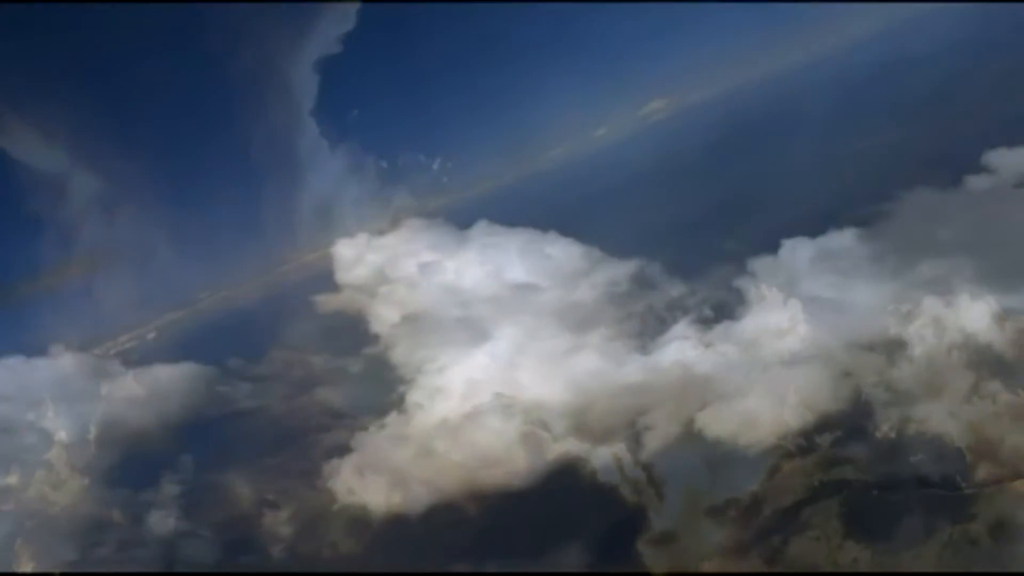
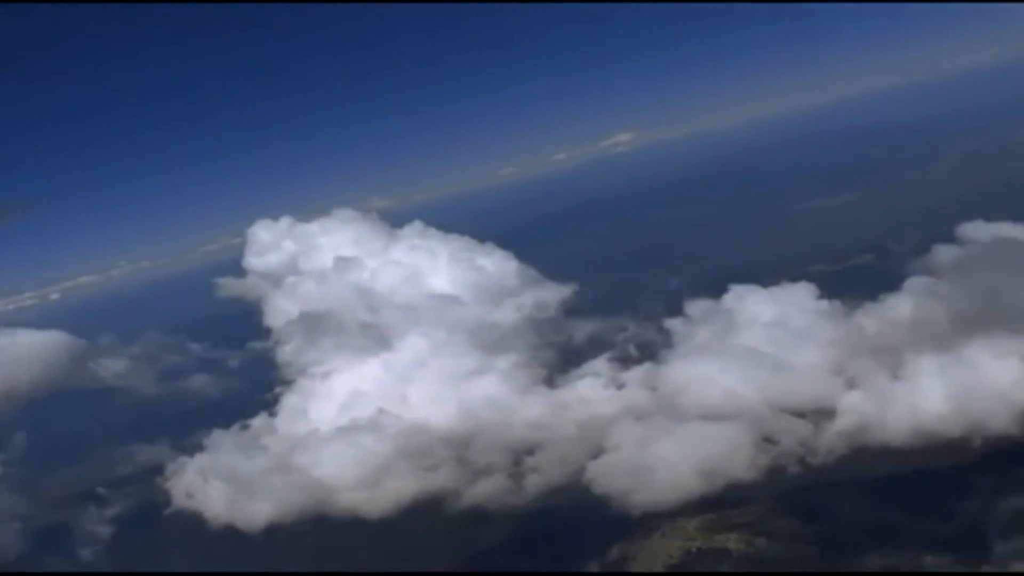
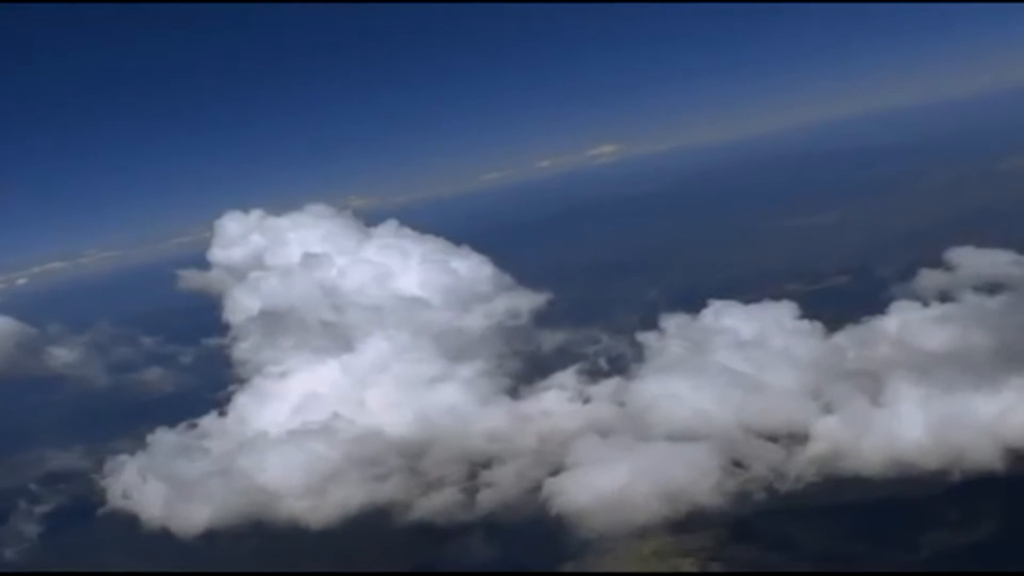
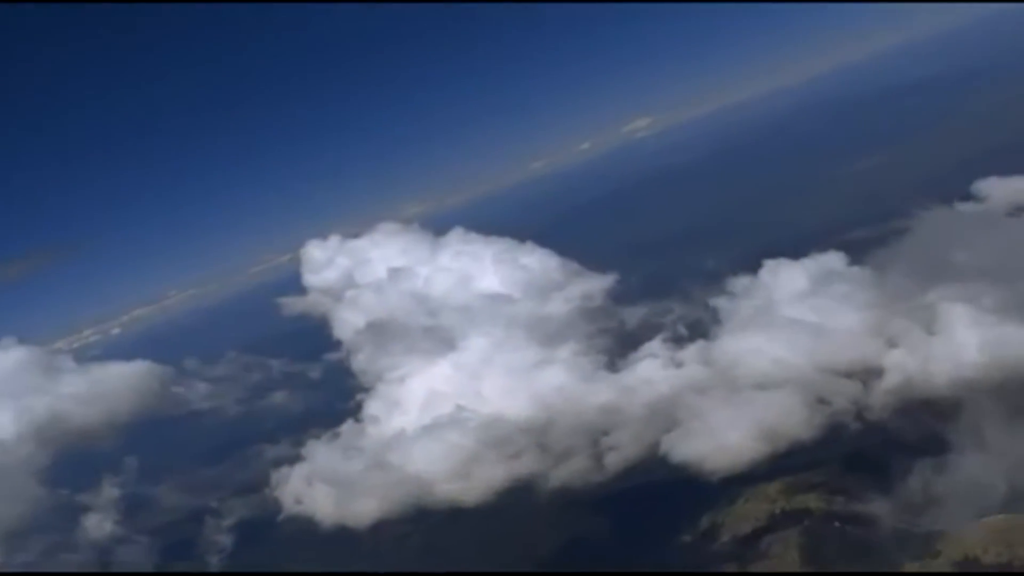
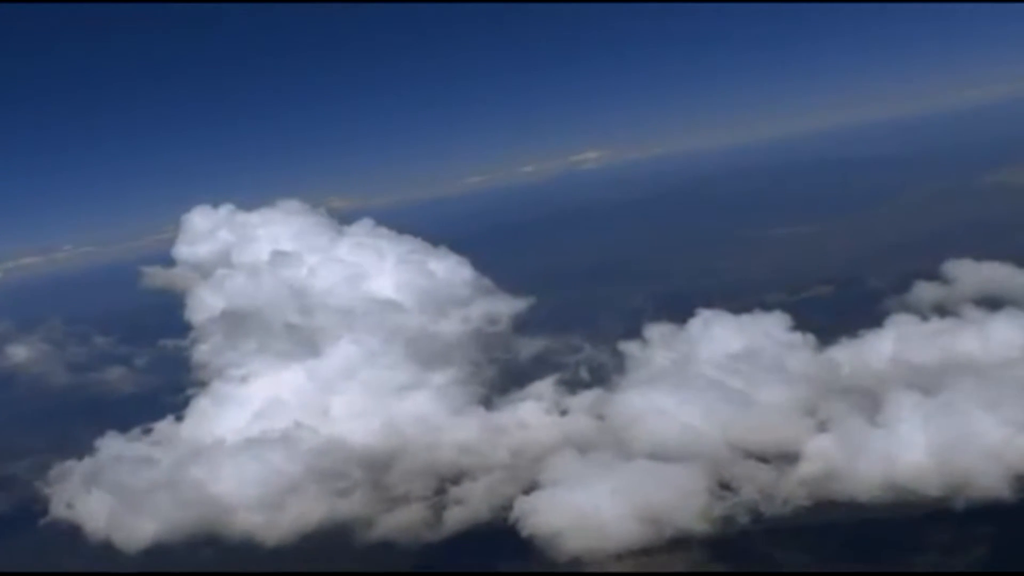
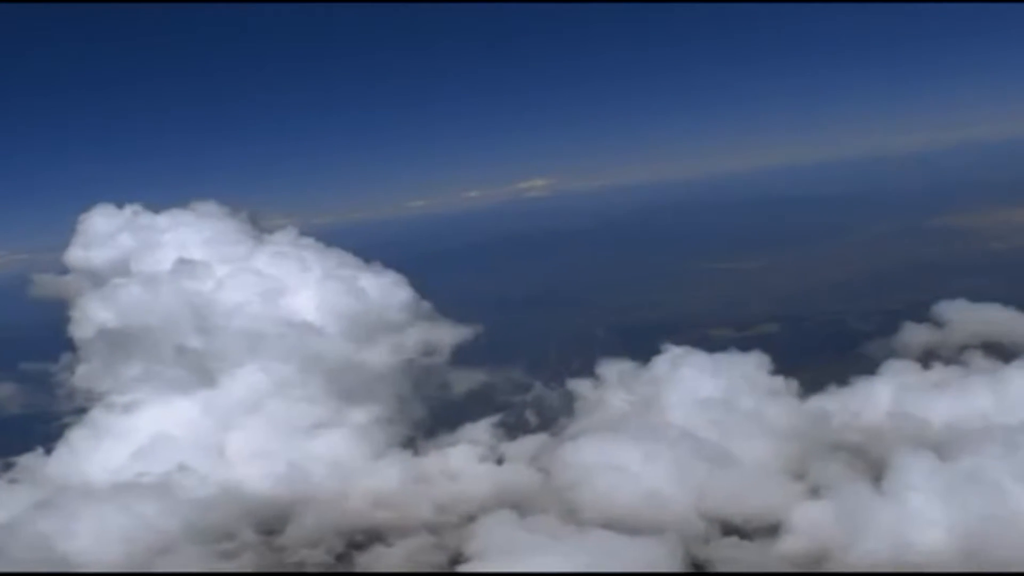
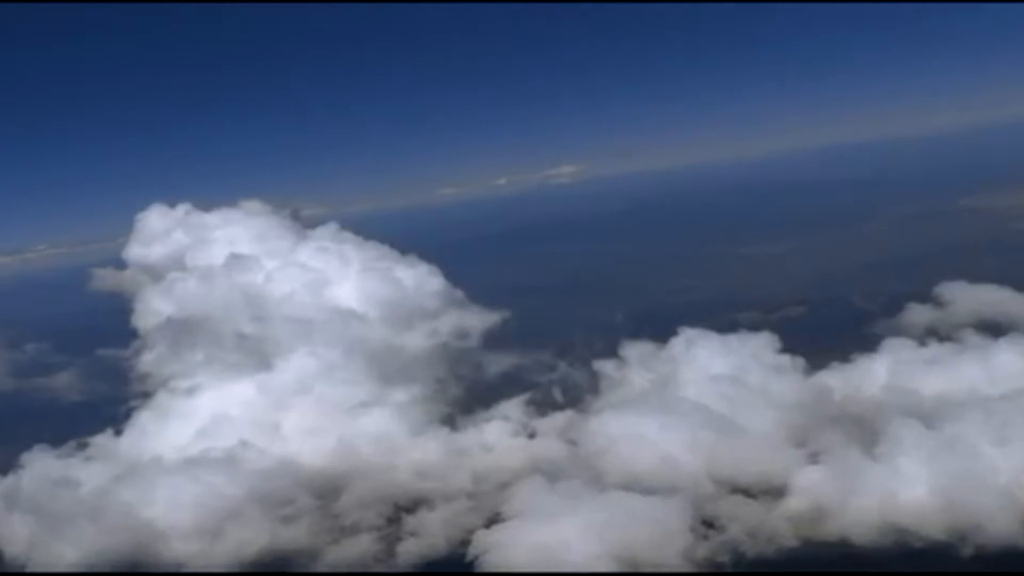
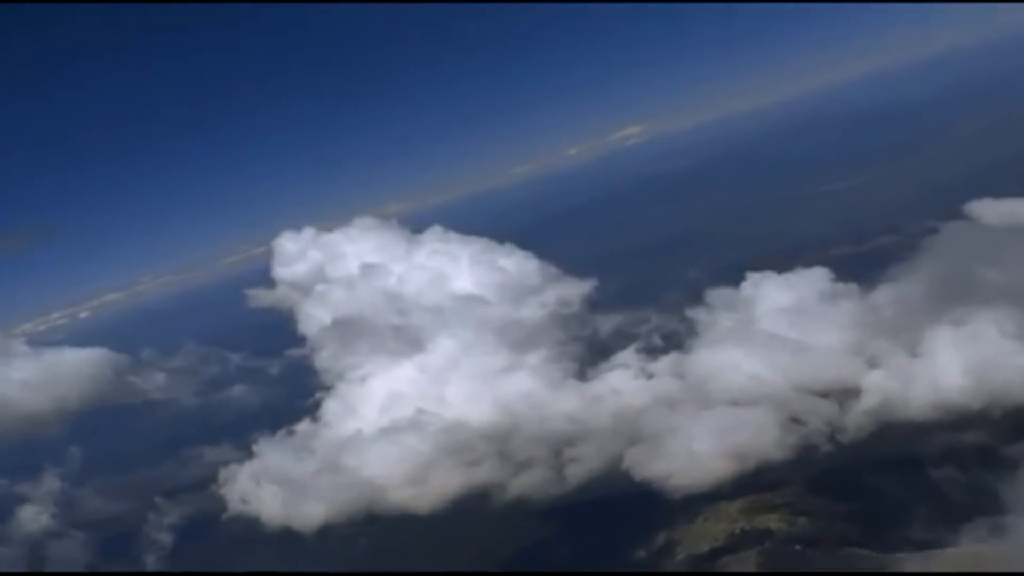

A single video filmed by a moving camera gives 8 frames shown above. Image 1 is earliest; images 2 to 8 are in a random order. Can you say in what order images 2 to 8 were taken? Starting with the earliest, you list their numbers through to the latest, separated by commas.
4, 8, 2, 3, 5, 7, 6
